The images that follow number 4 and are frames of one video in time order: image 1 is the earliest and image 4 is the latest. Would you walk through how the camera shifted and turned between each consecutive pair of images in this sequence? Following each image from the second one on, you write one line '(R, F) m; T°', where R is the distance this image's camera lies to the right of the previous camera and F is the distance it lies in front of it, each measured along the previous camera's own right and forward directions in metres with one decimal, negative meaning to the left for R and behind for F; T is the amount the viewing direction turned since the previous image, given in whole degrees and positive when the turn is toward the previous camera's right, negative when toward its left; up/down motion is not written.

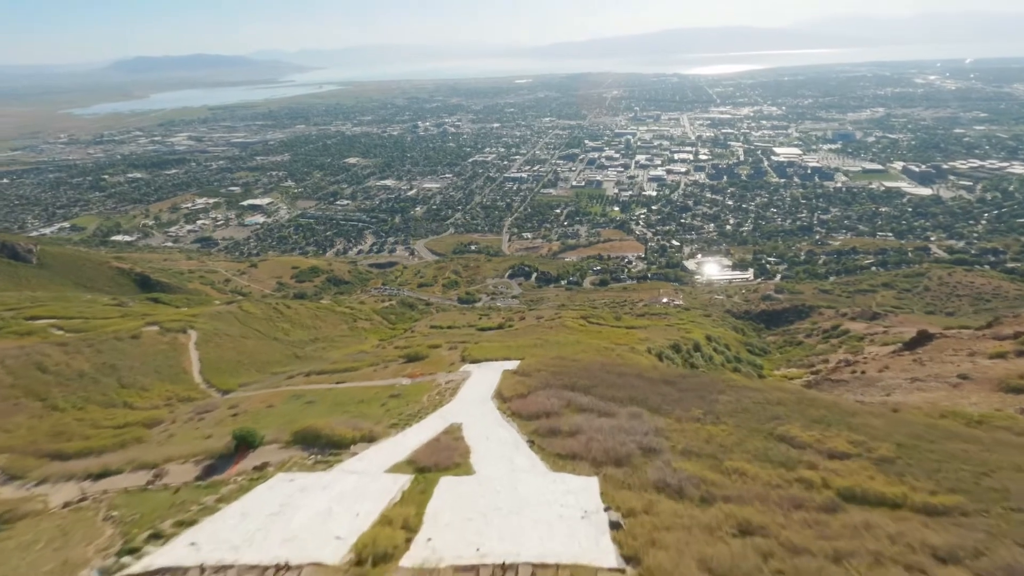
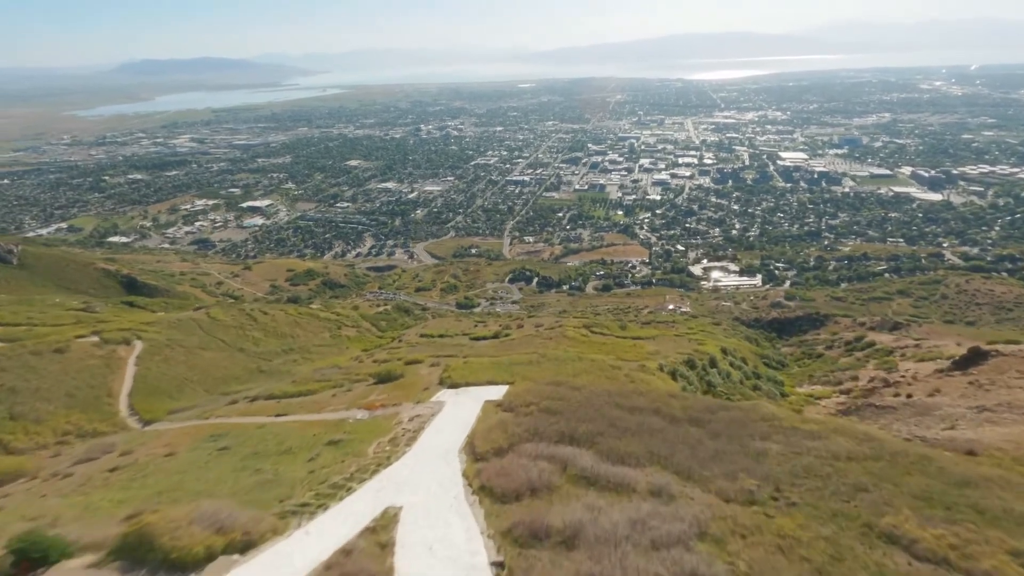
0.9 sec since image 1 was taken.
(+0.4, +2.6) m; 0°
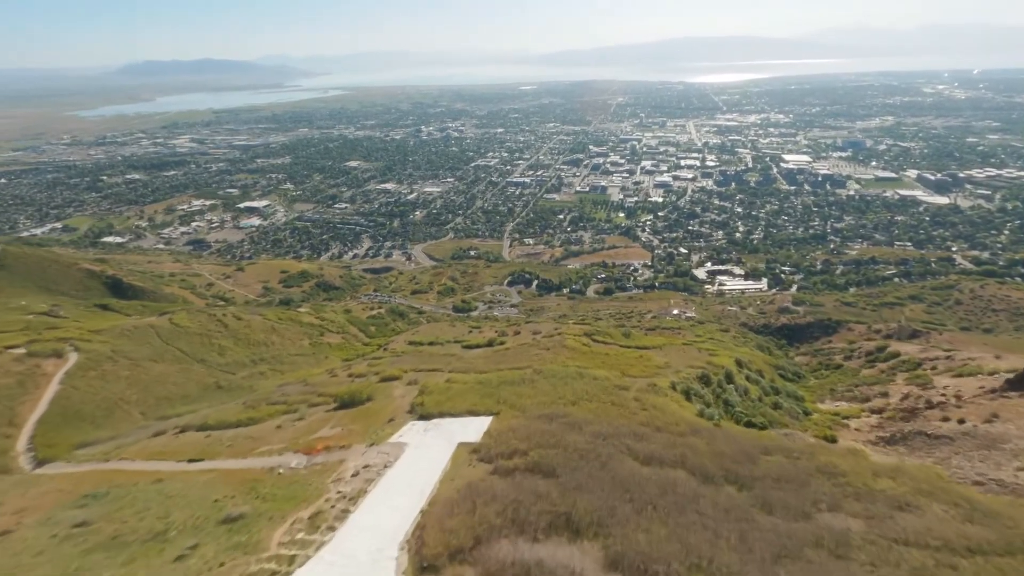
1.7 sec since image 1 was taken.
(+0.3, +2.3) m; 0°
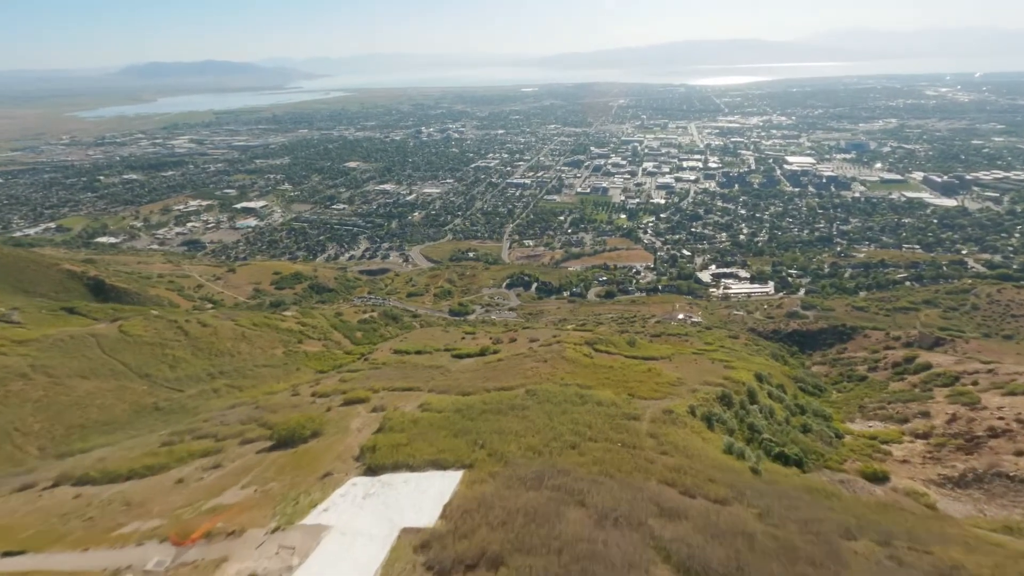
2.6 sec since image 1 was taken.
(+0.4, +2.5) m; 0°
